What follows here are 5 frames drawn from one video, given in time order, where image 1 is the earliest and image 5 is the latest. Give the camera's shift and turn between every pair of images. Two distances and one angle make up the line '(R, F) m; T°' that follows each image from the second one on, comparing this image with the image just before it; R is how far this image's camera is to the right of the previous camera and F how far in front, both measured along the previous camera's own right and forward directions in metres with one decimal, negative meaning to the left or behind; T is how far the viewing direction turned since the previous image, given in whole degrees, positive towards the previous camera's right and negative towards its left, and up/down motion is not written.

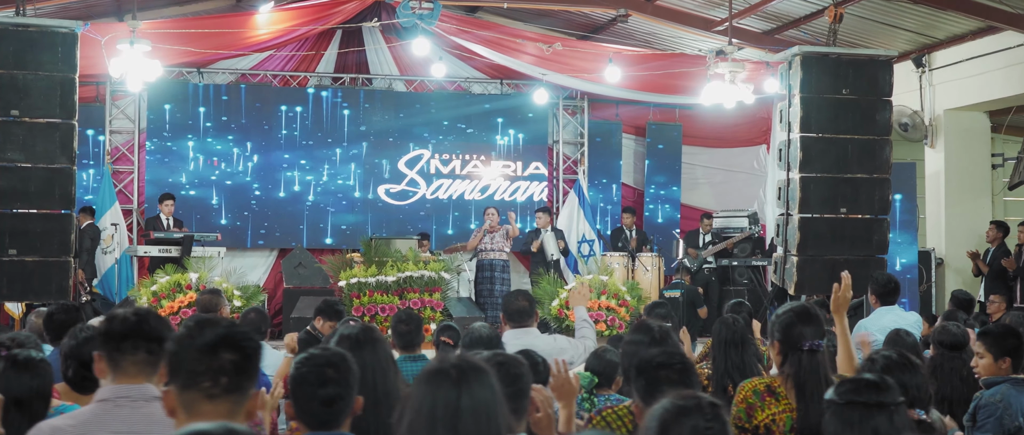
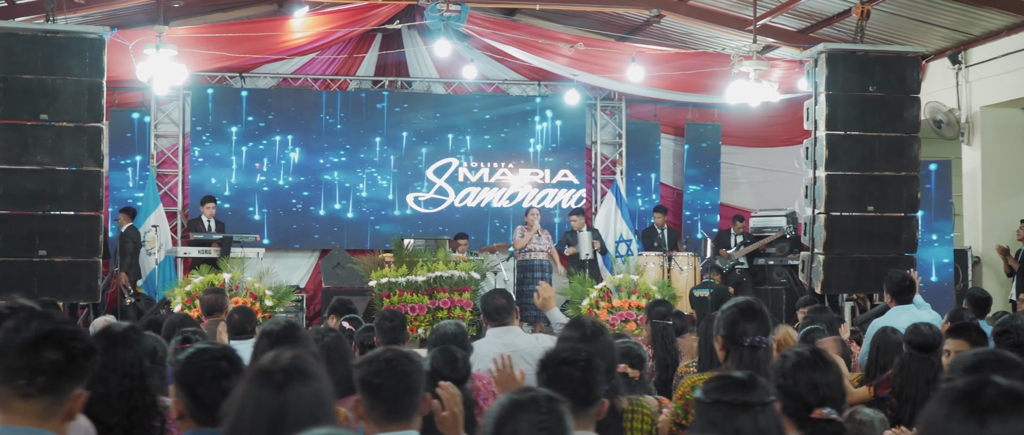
(+0.2, -0.1) m; -3°
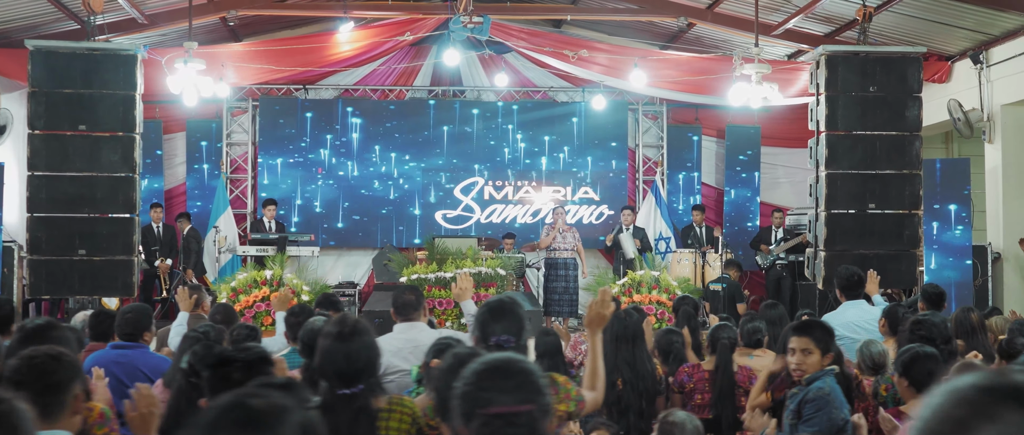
(+0.8, -0.5) m; -7°
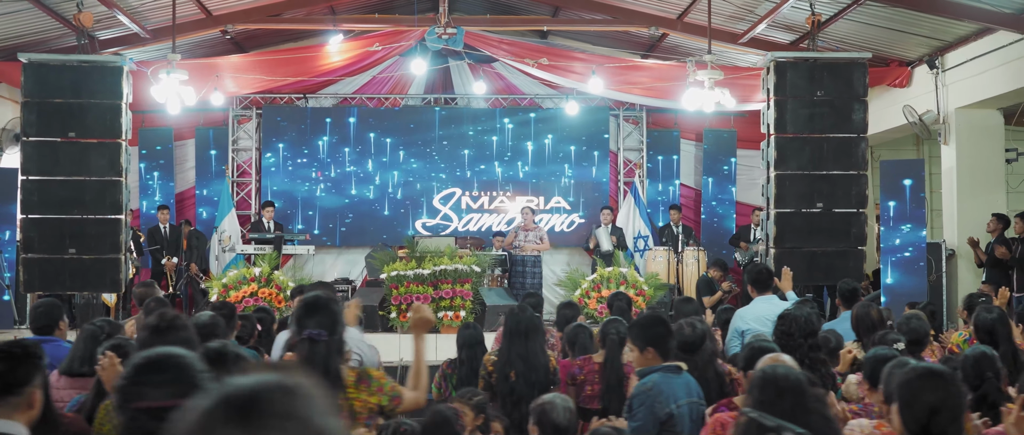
(+0.6, -0.5) m; -2°
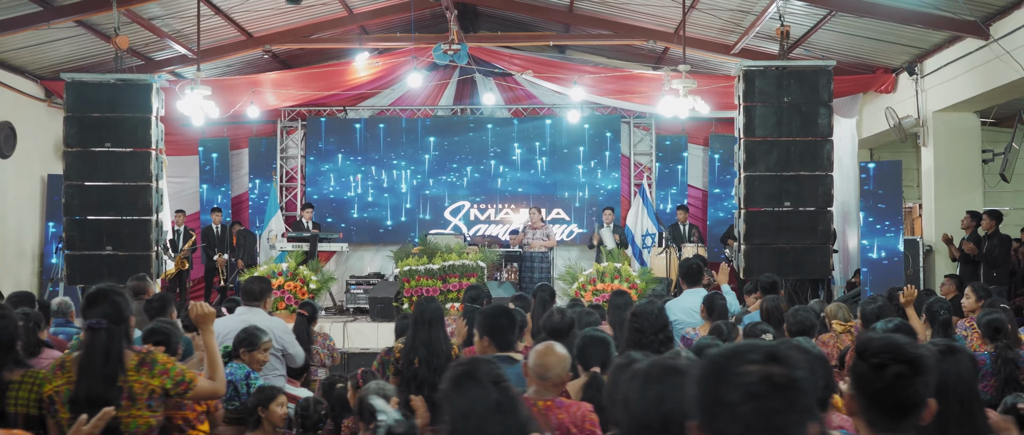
(+1.0, -0.8) m; -6°
